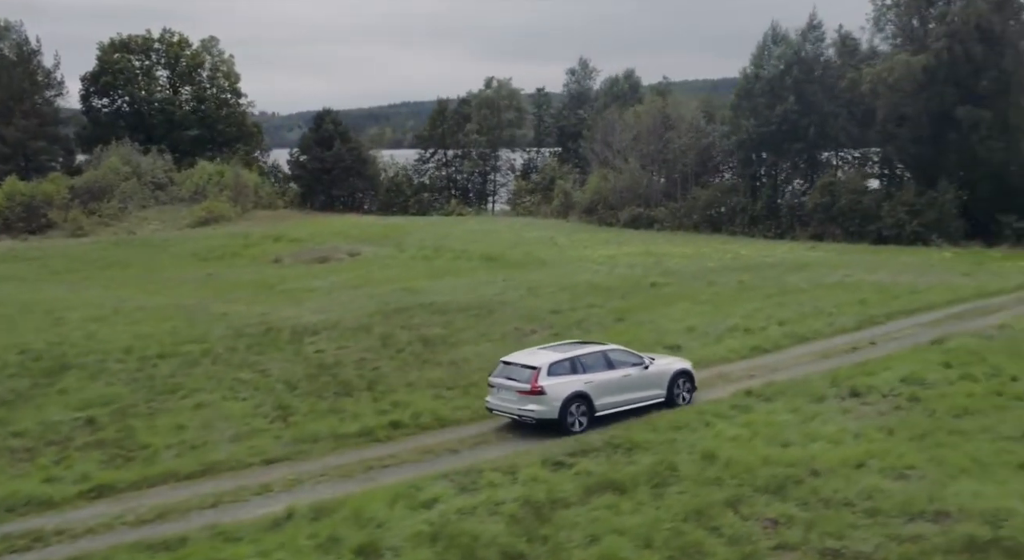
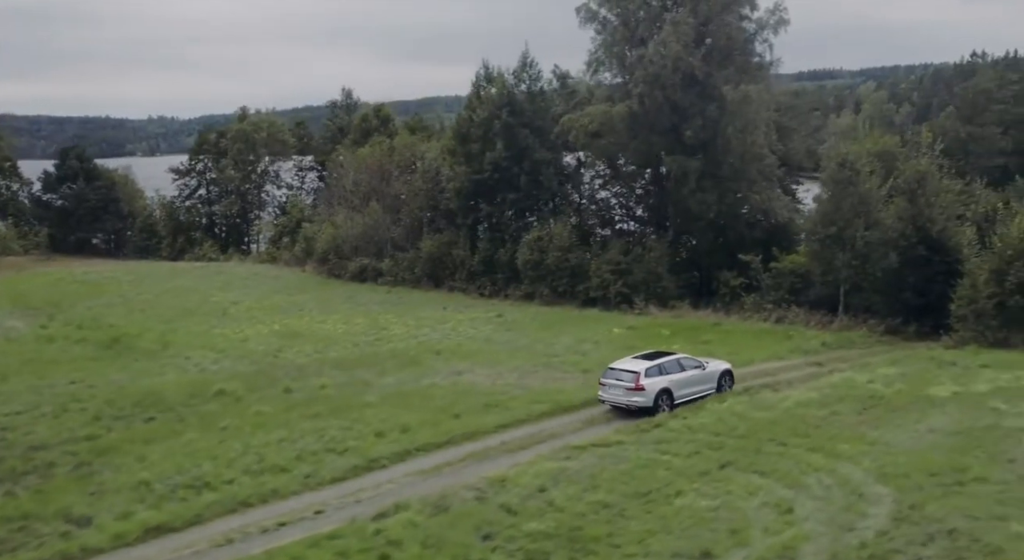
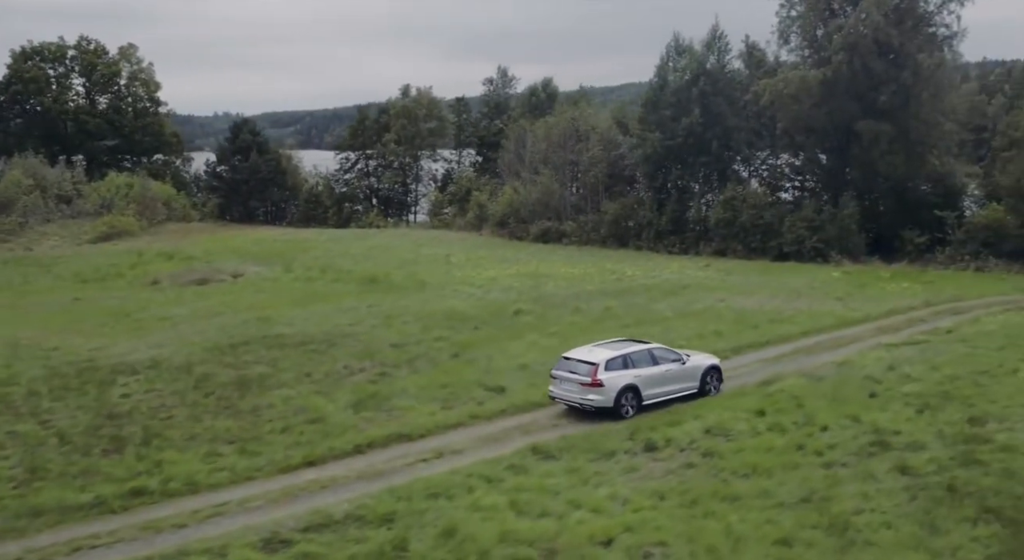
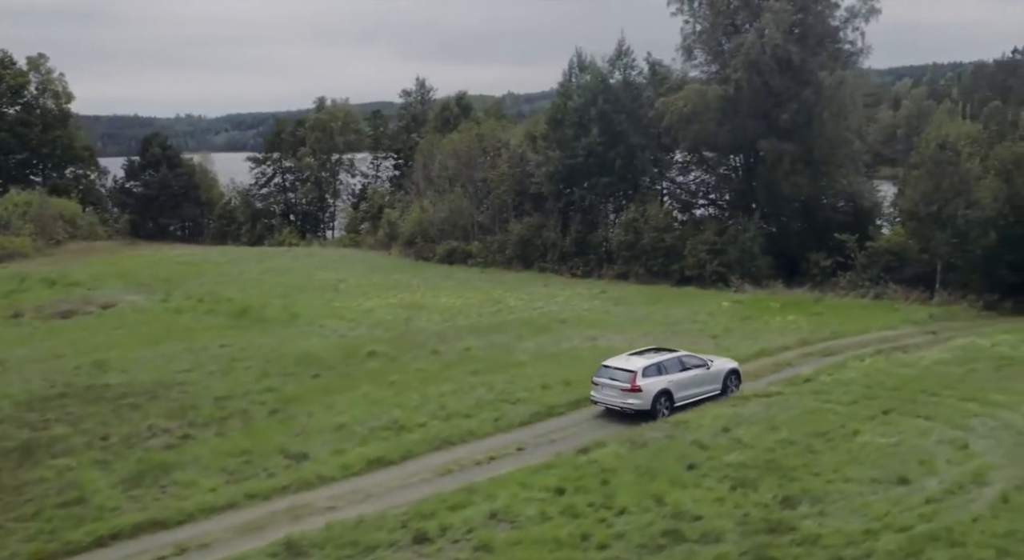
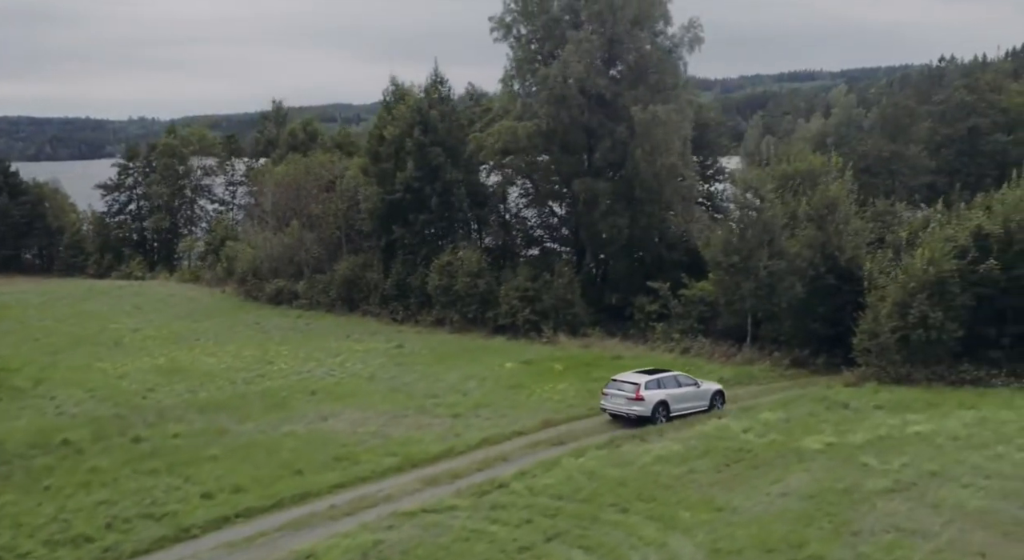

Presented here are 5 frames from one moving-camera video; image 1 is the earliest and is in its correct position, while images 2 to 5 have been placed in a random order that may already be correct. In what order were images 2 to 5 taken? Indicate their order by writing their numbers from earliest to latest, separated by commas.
3, 4, 2, 5
